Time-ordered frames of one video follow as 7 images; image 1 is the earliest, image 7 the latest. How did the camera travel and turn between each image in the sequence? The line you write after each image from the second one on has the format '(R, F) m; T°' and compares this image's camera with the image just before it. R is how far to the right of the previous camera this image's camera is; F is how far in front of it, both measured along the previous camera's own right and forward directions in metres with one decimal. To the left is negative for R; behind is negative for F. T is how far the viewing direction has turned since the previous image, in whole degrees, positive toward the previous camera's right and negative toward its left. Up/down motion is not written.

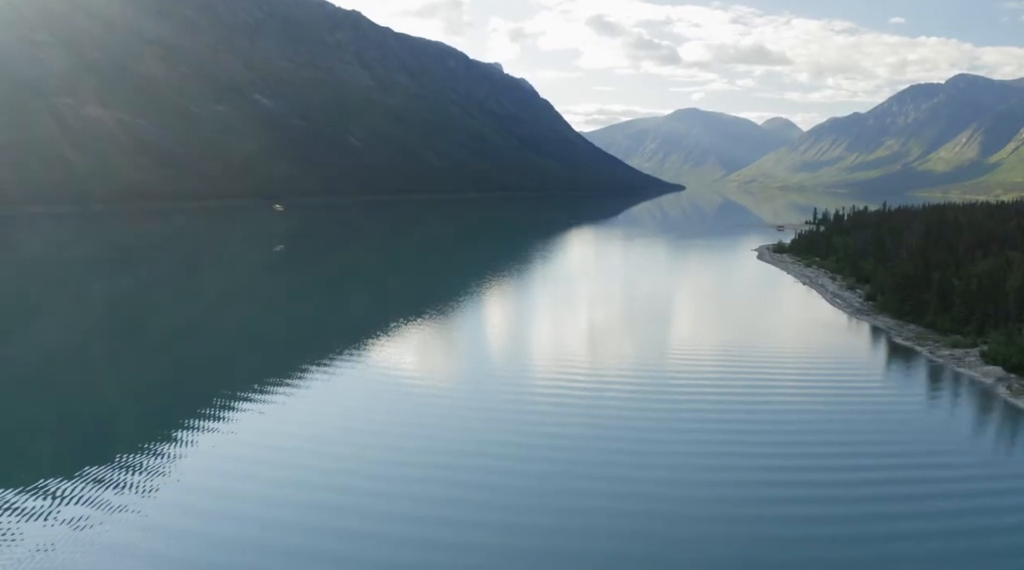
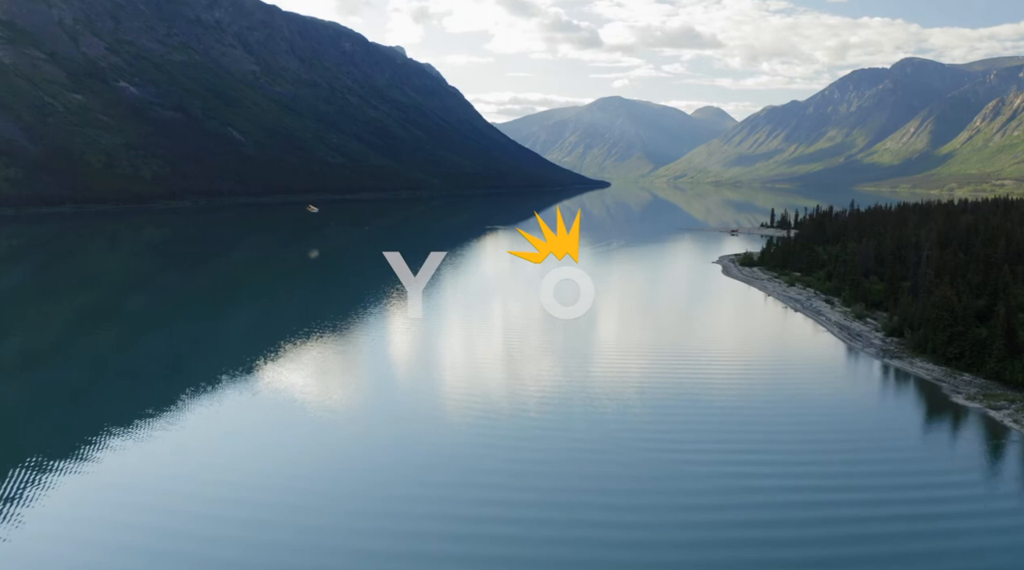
(-0.3, +10.8) m; +6°
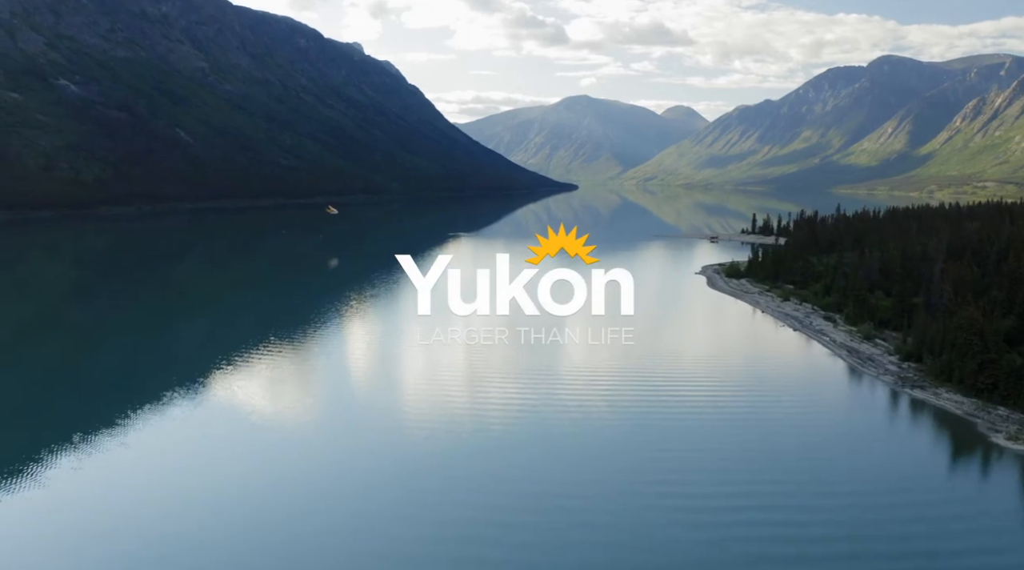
(-0.2, +4.0) m; +2°
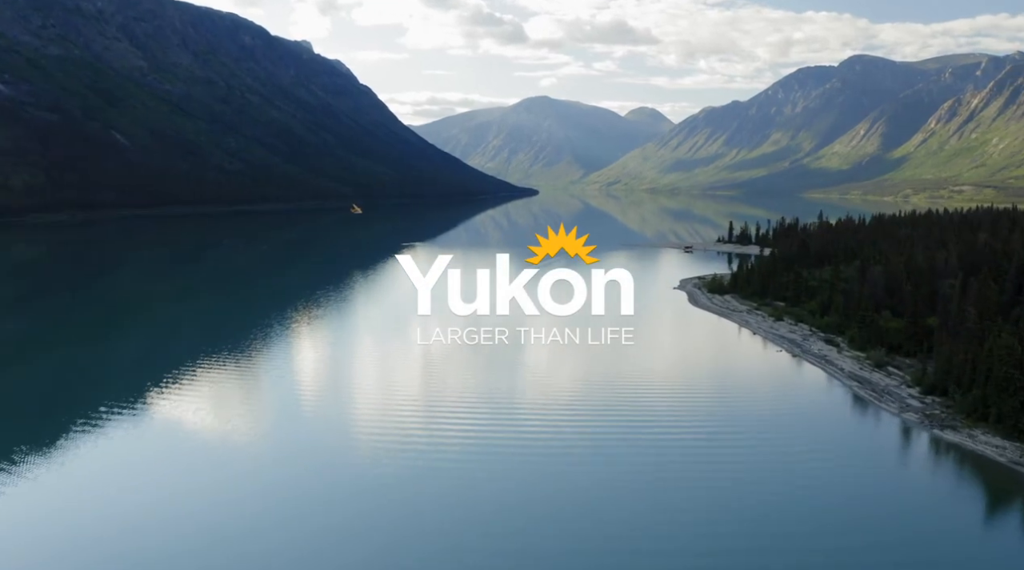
(-0.2, +4.2) m; +3°
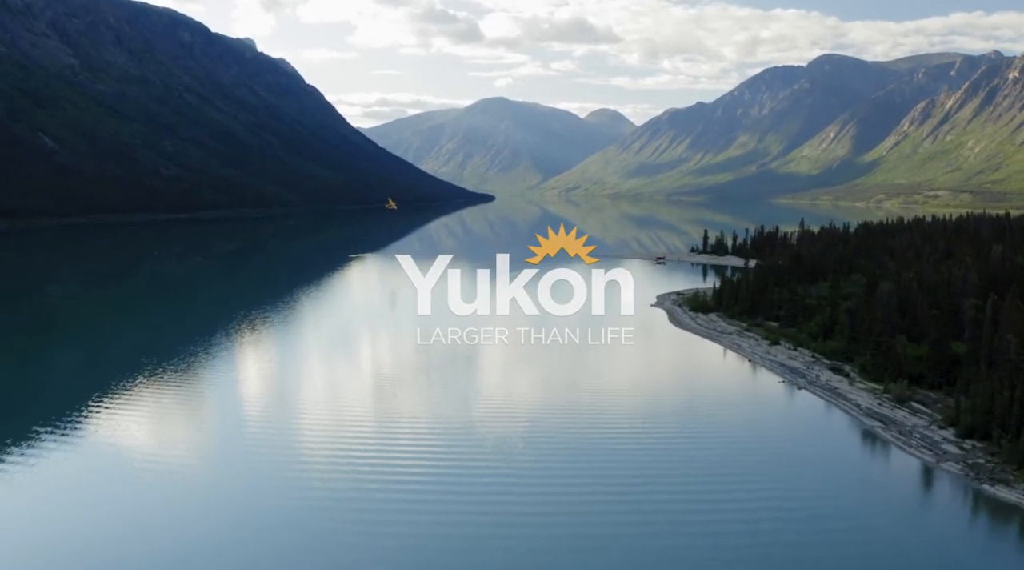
(-0.2, +4.2) m; +3°
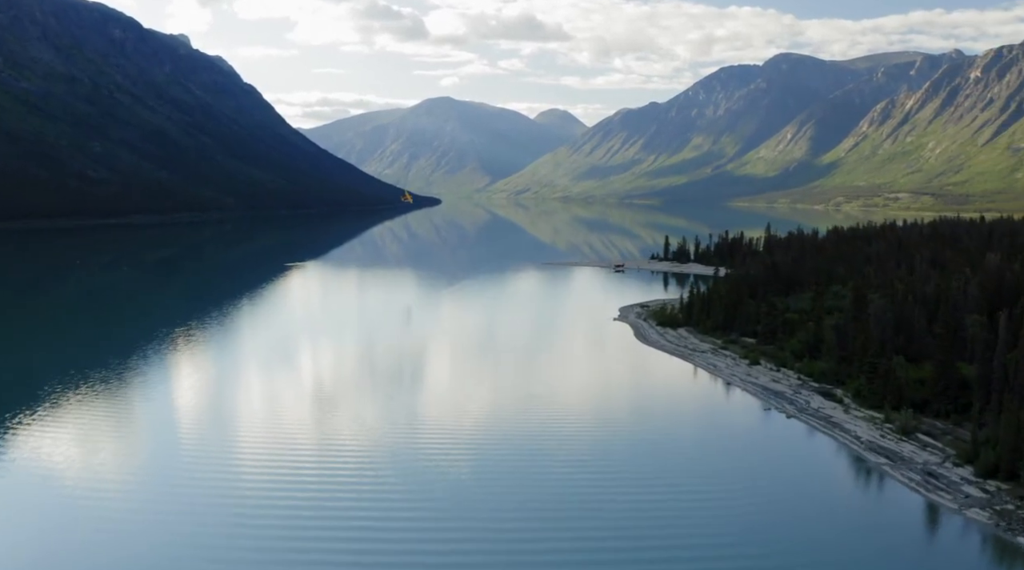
(-0.1, +3.3) m; +3°
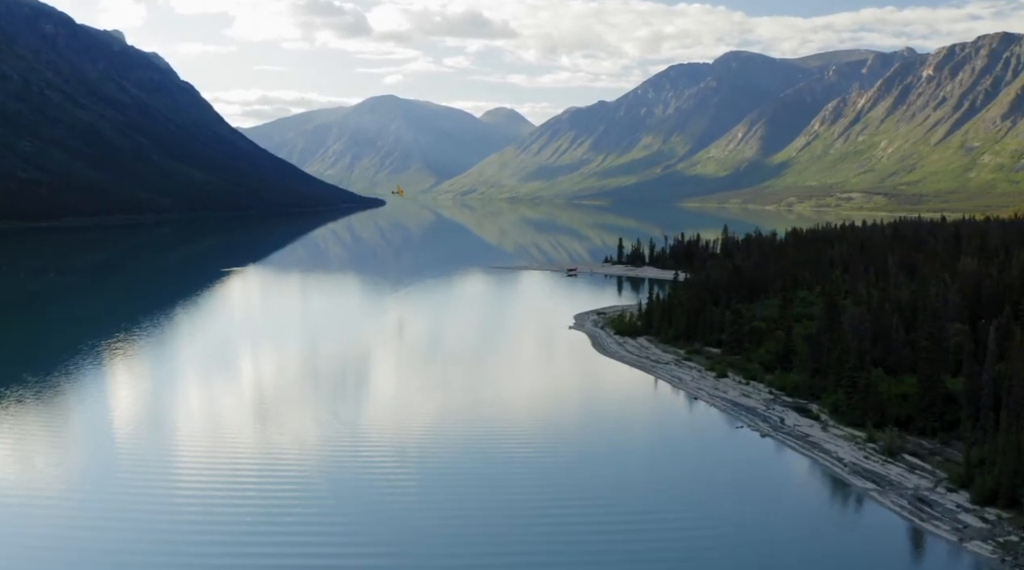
(-0.1, +2.1) m; +3°
